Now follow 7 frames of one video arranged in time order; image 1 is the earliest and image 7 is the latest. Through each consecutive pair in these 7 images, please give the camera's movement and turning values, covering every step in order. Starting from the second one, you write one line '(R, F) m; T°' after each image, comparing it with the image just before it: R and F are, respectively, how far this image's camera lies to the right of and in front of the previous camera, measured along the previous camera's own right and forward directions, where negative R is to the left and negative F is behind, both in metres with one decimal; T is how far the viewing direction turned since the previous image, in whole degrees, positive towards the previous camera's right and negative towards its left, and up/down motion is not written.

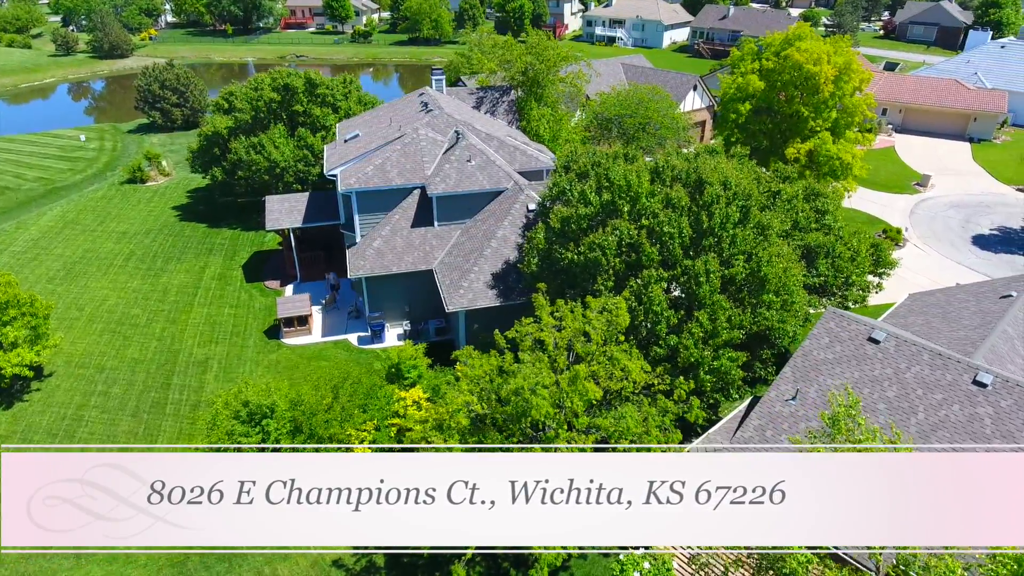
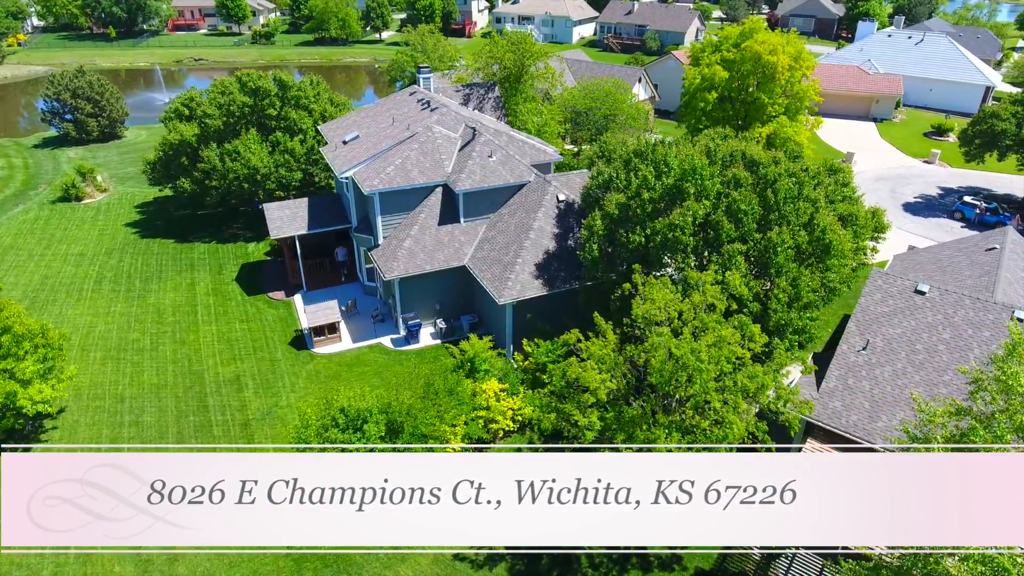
(-5.4, -0.2) m; +9°
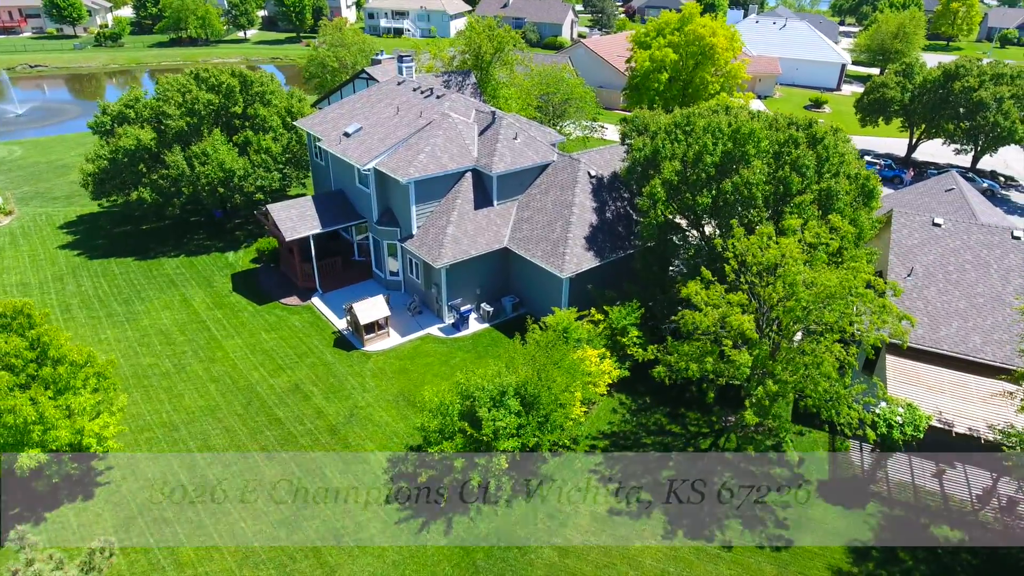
(-7.4, +0.2) m; +12°
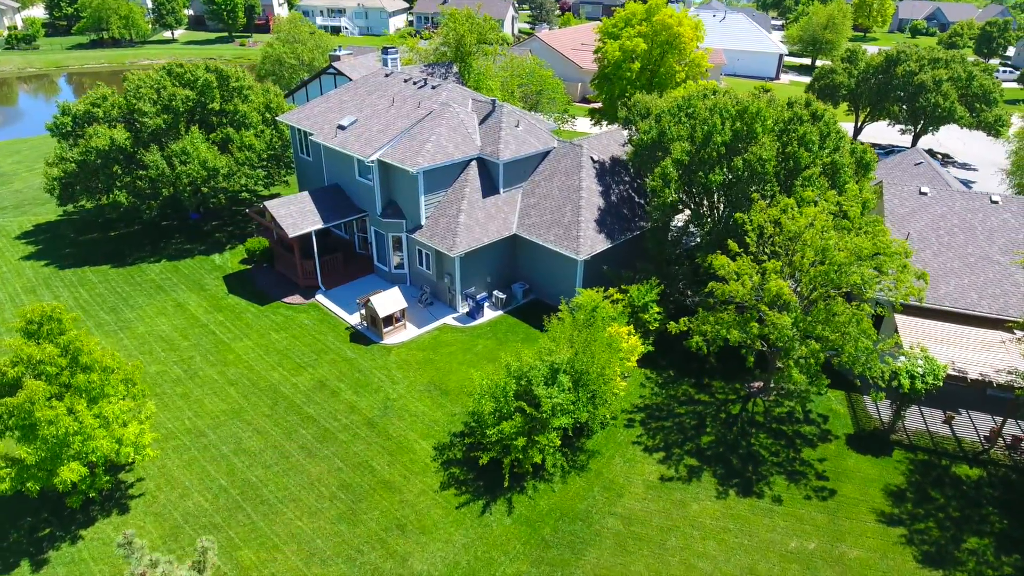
(-3.2, -0.1) m; +6°
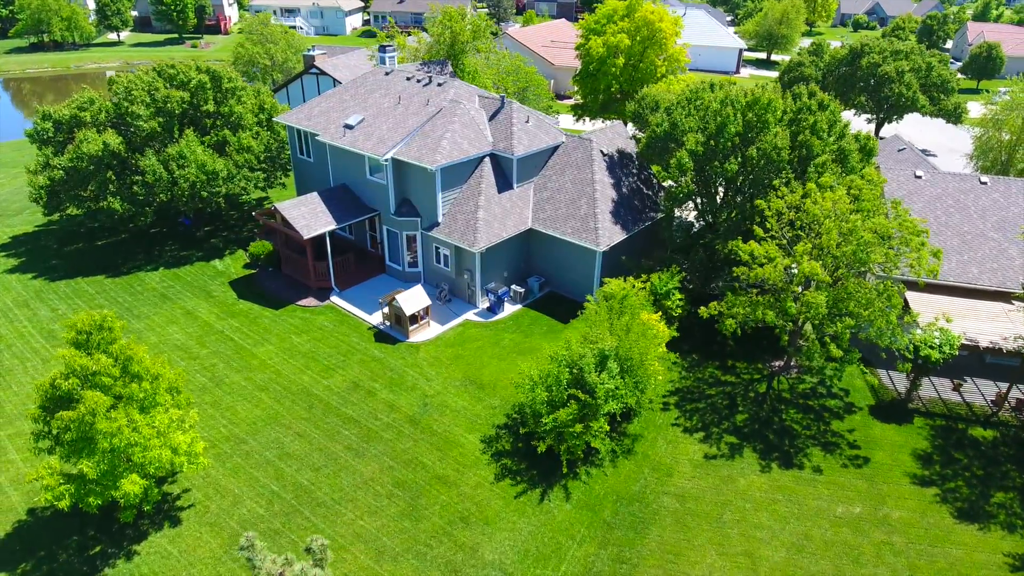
(-2.7, -0.2) m; +4°
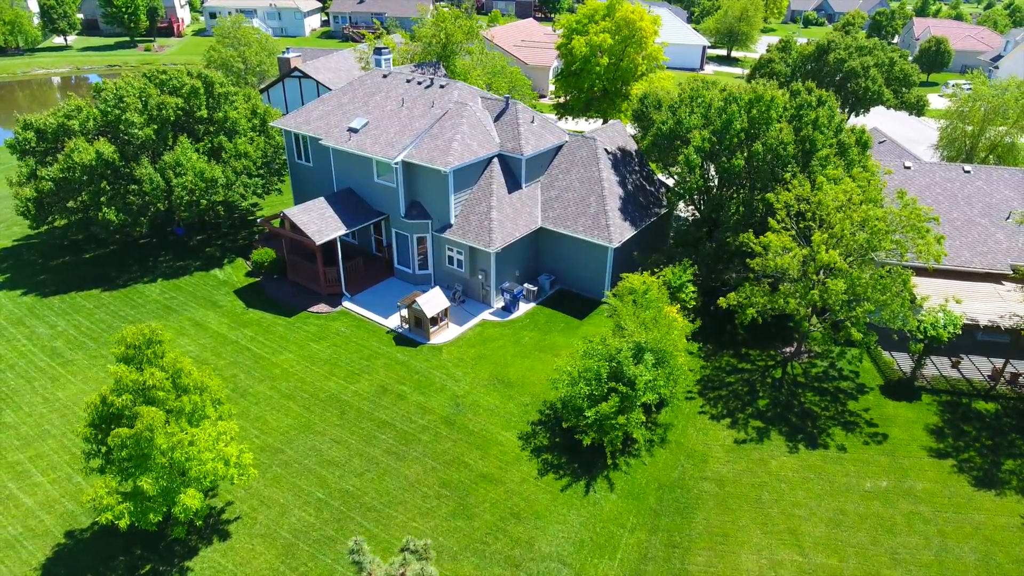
(-2.3, -0.2) m; +4°
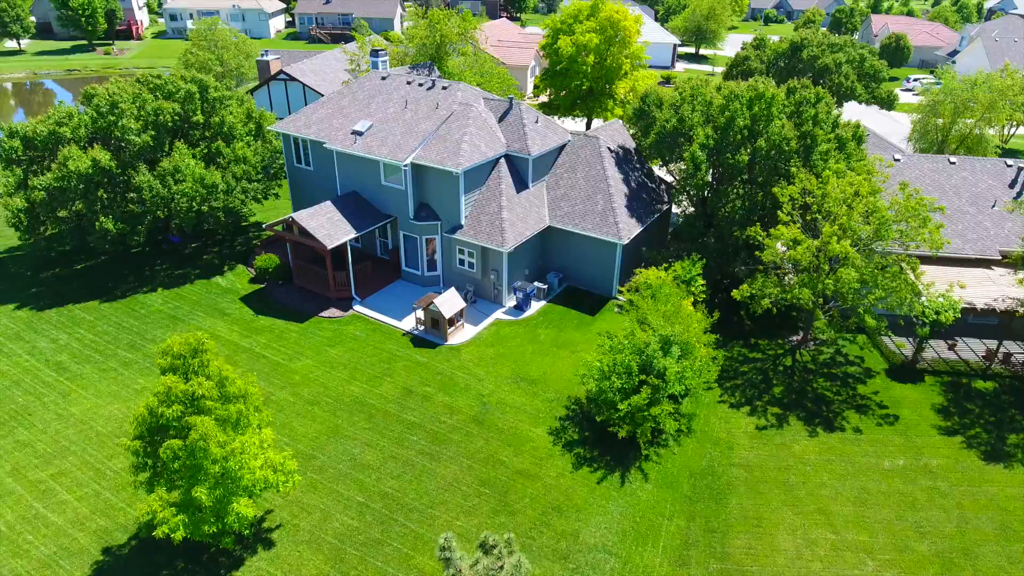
(-1.9, -0.2) m; +3°
